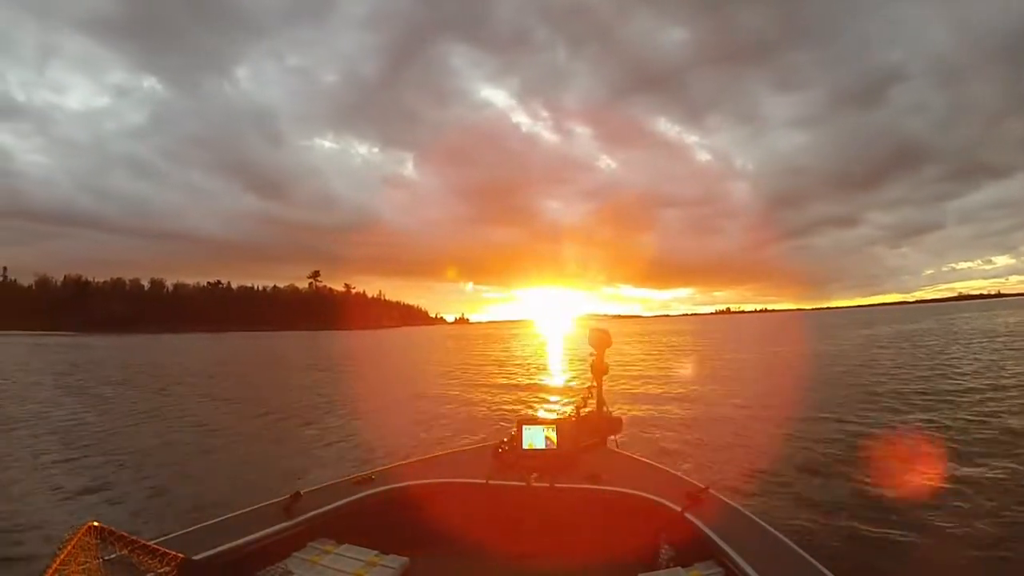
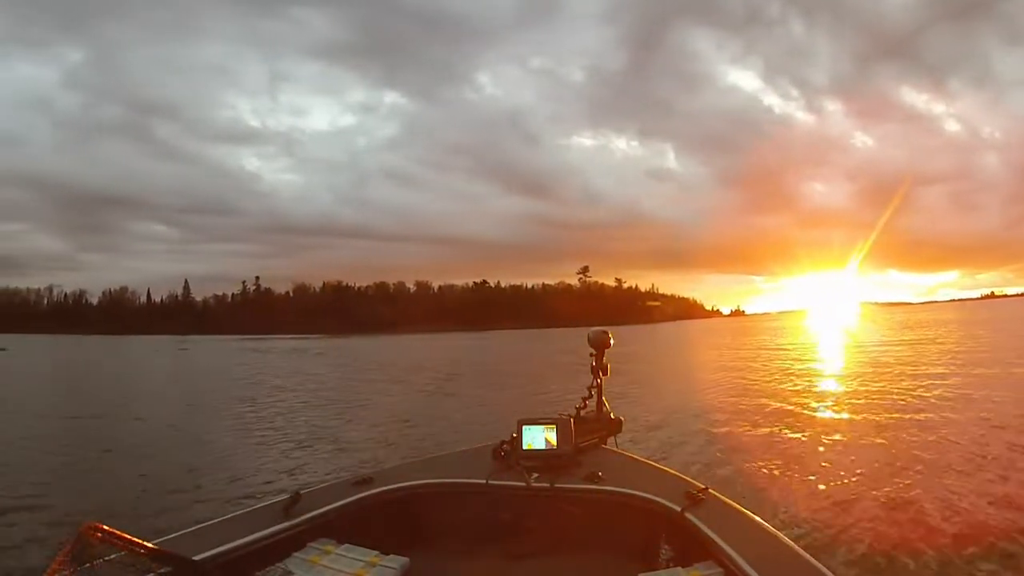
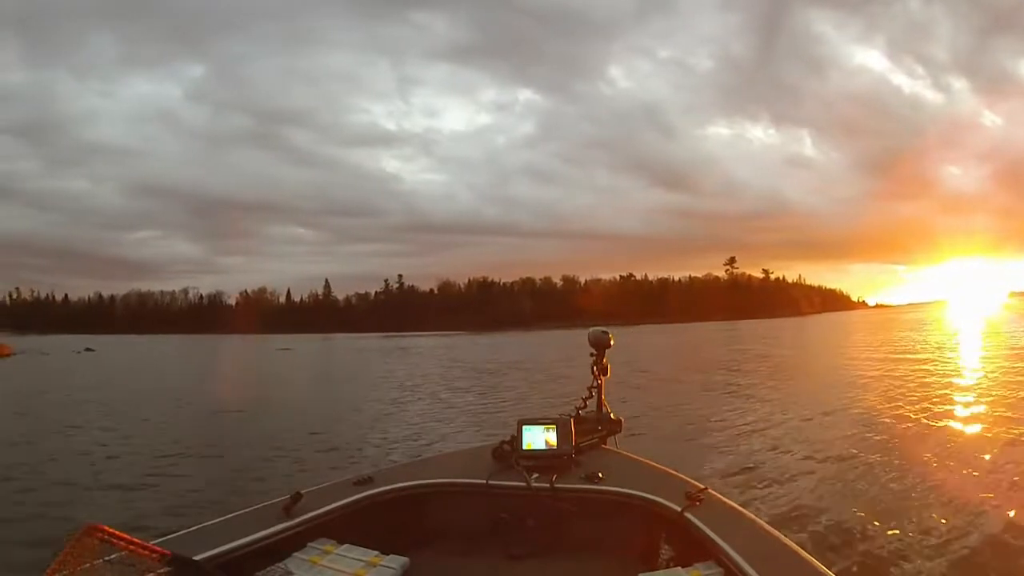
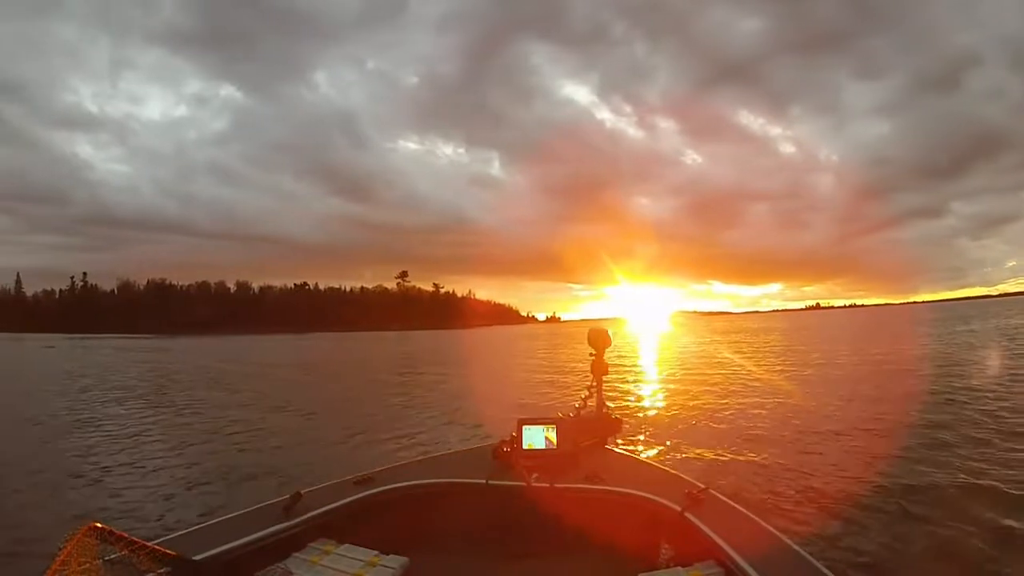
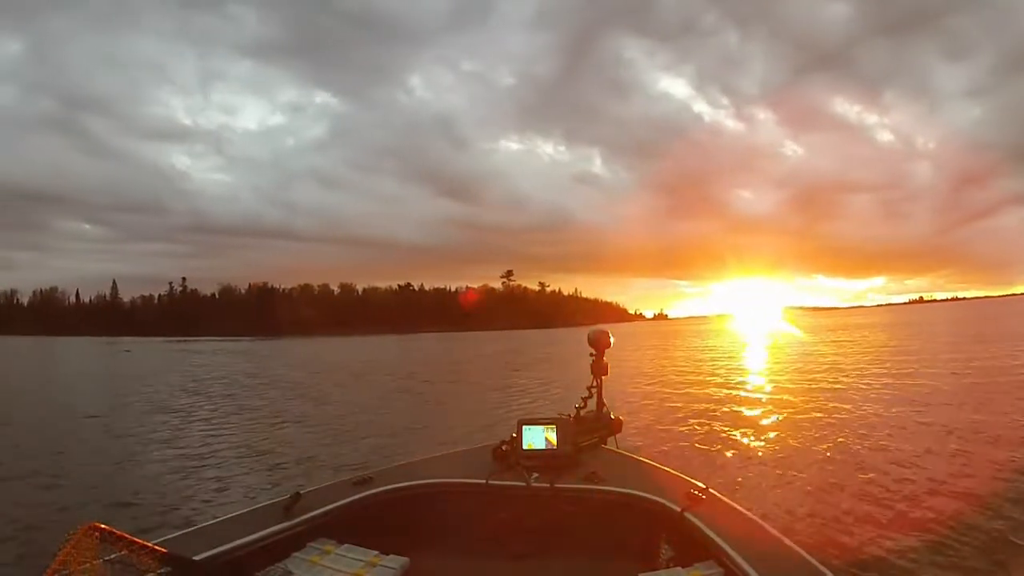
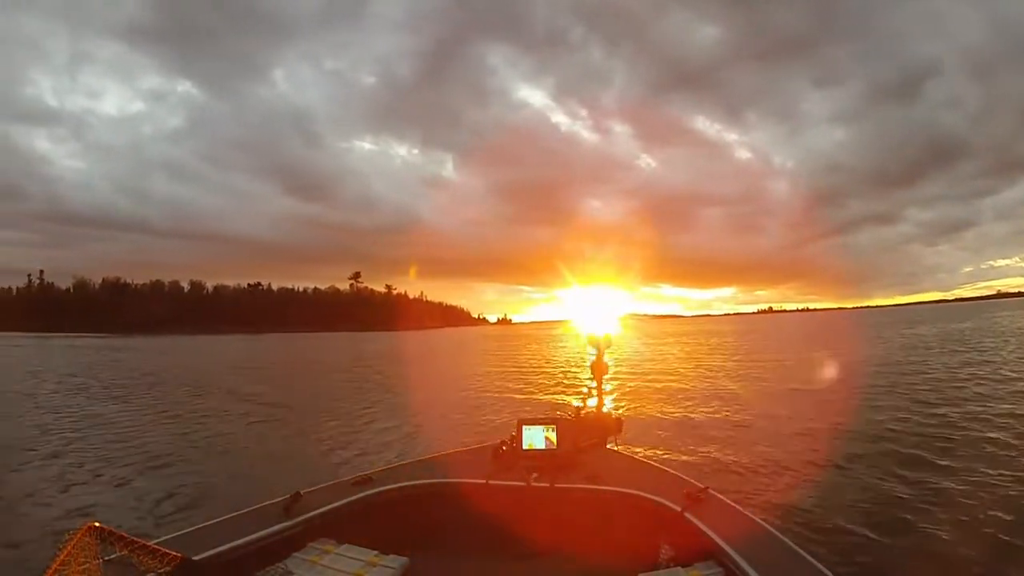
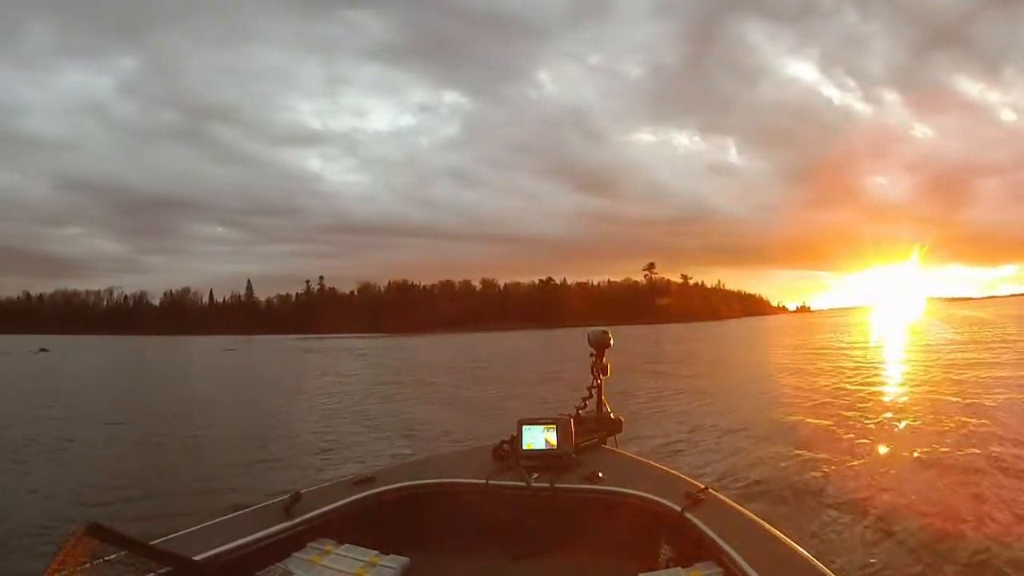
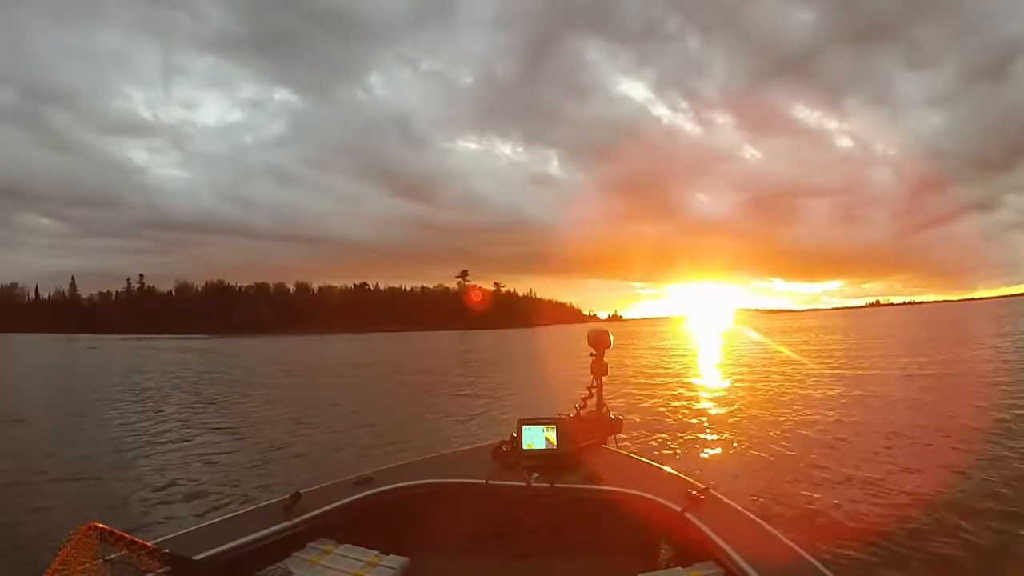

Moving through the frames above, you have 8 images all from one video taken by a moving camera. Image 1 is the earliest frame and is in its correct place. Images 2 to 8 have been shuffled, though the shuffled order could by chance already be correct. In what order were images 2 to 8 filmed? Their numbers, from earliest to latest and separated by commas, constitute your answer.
6, 4, 8, 5, 2, 7, 3
